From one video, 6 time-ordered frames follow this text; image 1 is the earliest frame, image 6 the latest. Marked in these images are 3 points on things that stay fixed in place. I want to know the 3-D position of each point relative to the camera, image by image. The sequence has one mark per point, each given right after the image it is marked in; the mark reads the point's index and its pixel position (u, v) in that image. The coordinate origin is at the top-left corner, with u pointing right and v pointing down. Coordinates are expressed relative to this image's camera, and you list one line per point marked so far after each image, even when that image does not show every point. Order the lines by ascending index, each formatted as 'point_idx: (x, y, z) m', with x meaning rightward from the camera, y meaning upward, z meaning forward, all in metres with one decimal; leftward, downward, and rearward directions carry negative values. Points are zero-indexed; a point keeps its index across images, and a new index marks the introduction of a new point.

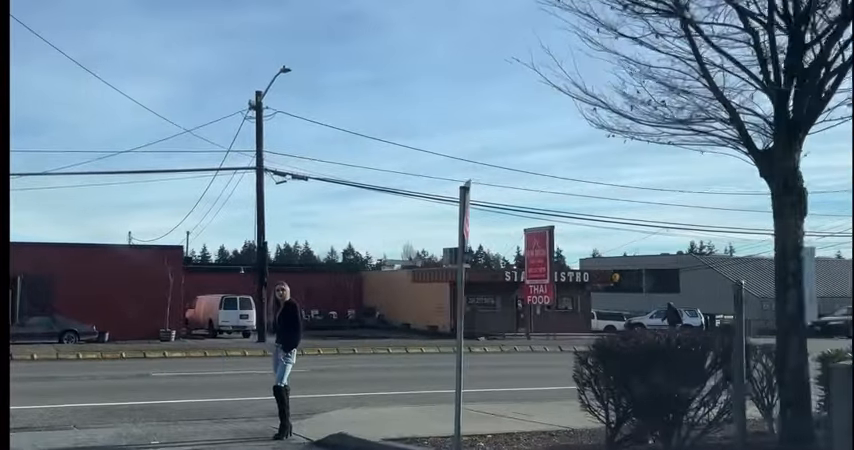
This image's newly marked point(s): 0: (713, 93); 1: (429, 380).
0: (+3.1, +1.4, +9.6) m
1: (+0.1, -3.5, +19.9) m
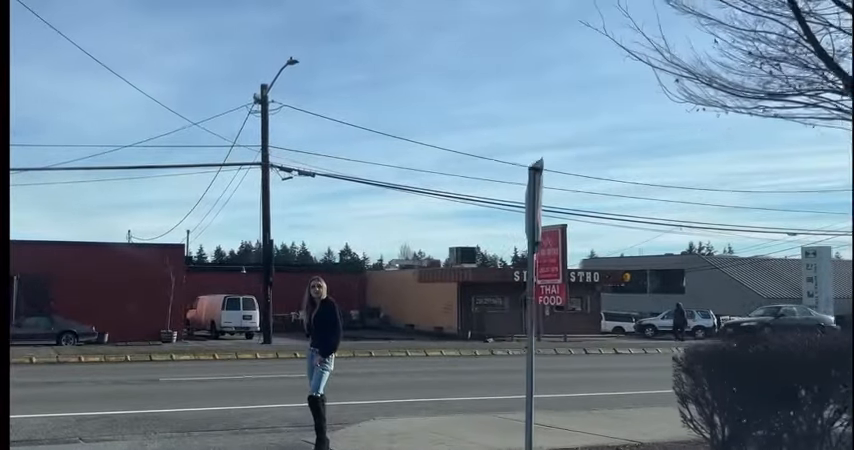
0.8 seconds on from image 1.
0: (+3.7, +1.5, +8.3) m
1: (+0.6, -3.3, +18.6) m
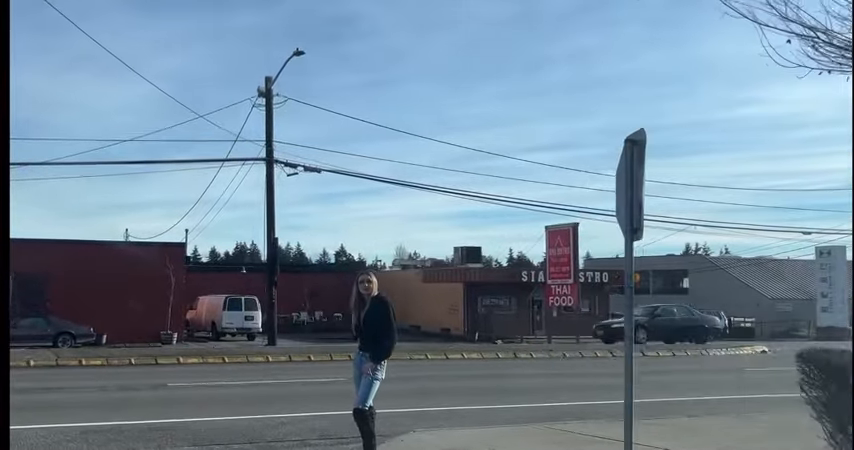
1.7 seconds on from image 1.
0: (+4.3, +1.7, +7.1) m
1: (+1.2, -3.2, +17.3) m
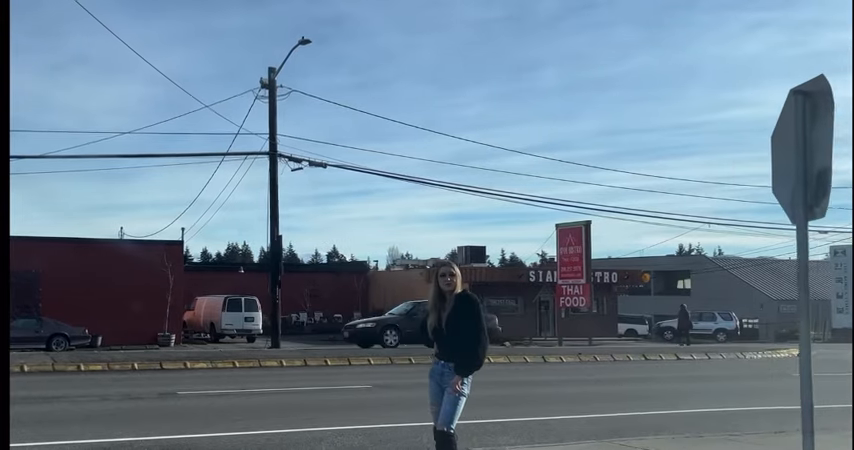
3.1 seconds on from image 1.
0: (+5.0, +1.8, +5.6) m
1: (+1.8, -3.1, +15.7) m
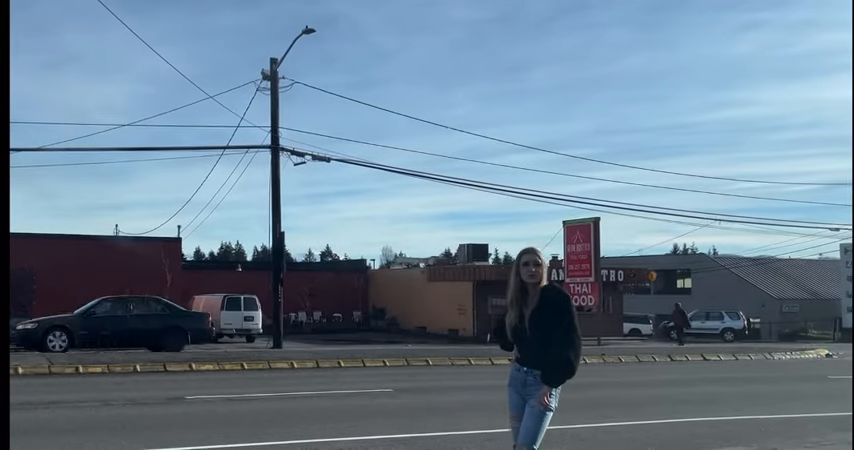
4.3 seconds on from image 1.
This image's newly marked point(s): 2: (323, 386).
0: (+5.5, +2.0, +4.5) m
1: (+2.2, -2.9, +14.7) m
2: (-1.8, -2.8, +15.7) m
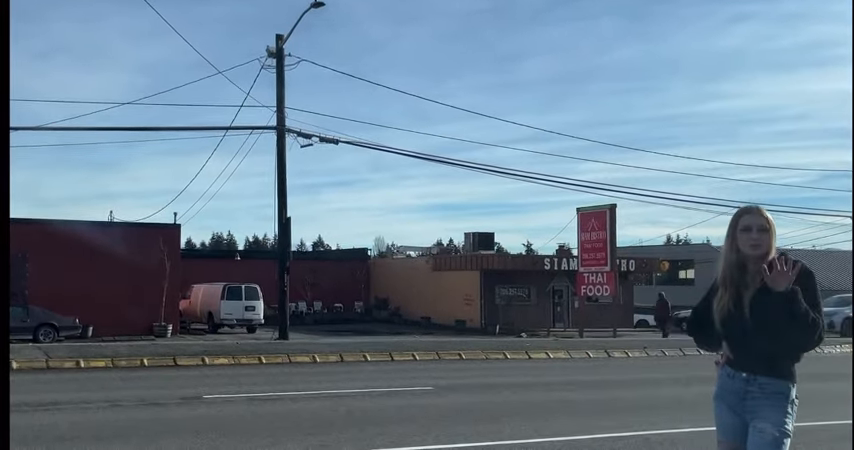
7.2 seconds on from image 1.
0: (+6.3, +2.2, +2.9) m
1: (+2.9, -2.6, +13.1) m
2: (-1.1, -2.5, +14.0) m
